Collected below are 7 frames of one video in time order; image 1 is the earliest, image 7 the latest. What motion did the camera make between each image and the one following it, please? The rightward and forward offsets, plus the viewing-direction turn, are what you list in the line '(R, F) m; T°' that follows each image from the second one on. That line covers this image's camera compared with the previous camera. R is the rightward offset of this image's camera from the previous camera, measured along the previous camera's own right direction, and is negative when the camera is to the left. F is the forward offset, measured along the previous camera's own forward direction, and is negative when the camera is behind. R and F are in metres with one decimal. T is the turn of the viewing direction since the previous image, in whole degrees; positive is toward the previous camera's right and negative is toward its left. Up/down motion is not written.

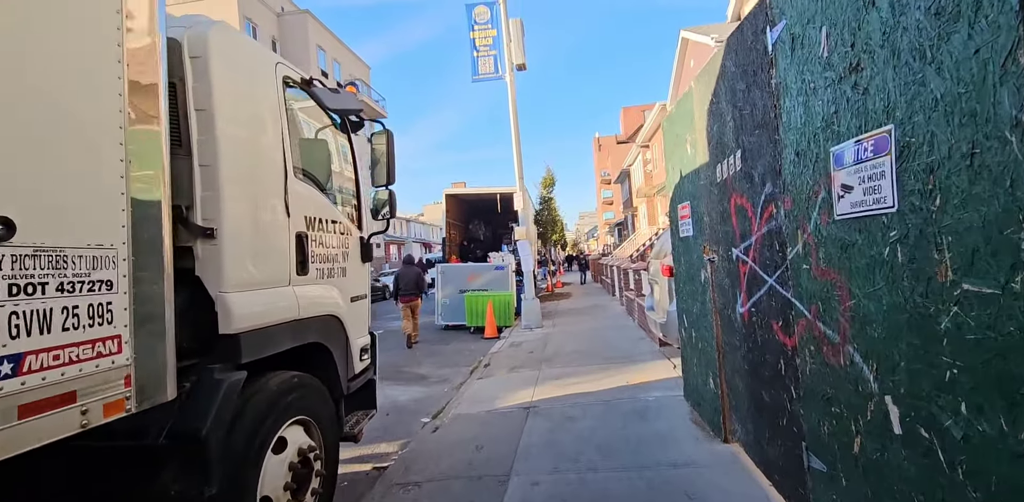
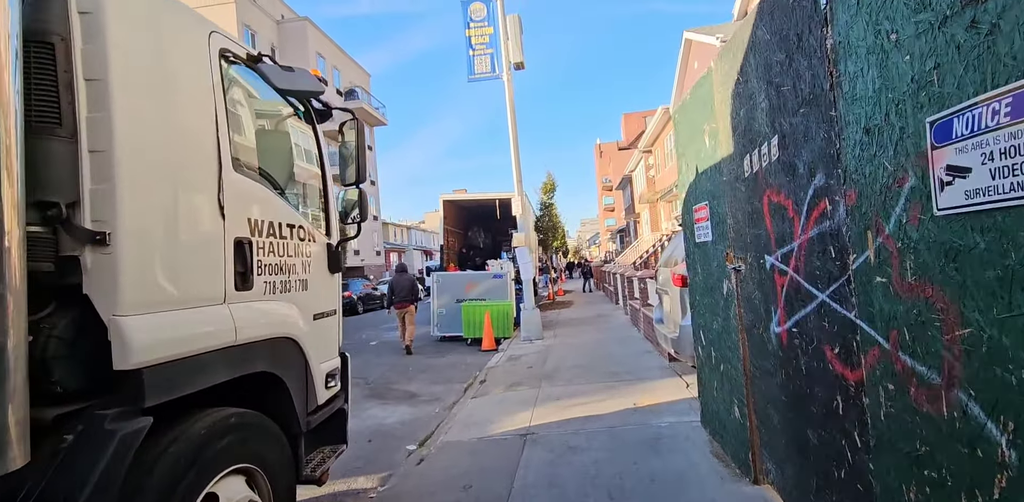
(+0.1, +0.6) m; 0°
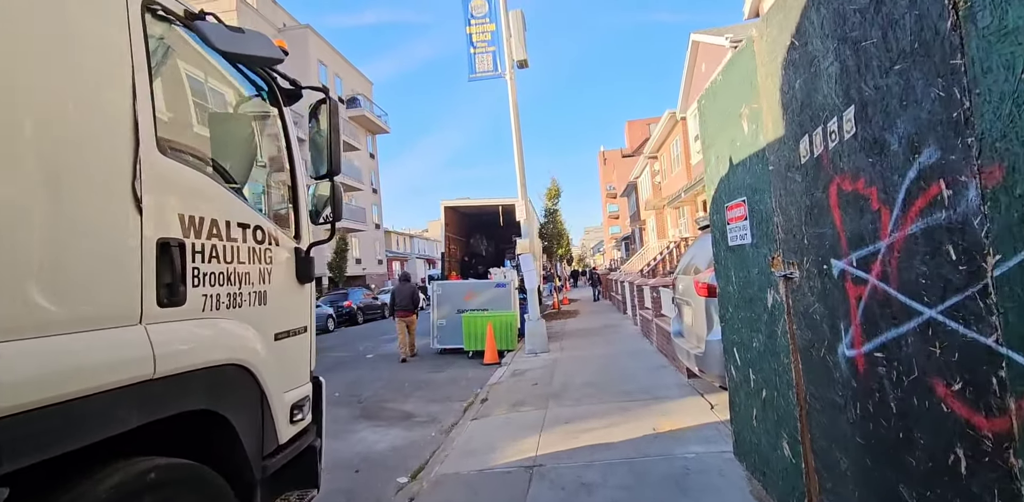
(0.0, +0.6) m; 0°
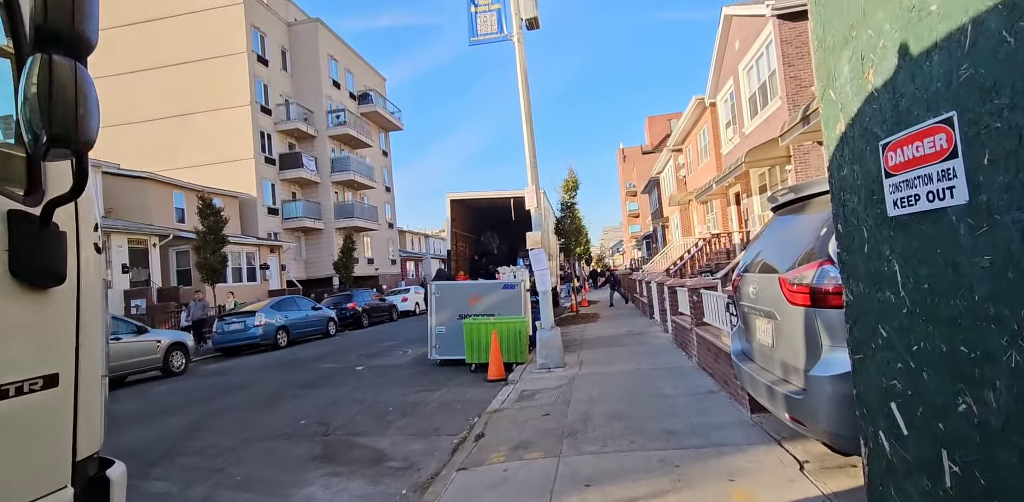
(+0.2, +1.8) m; -2°
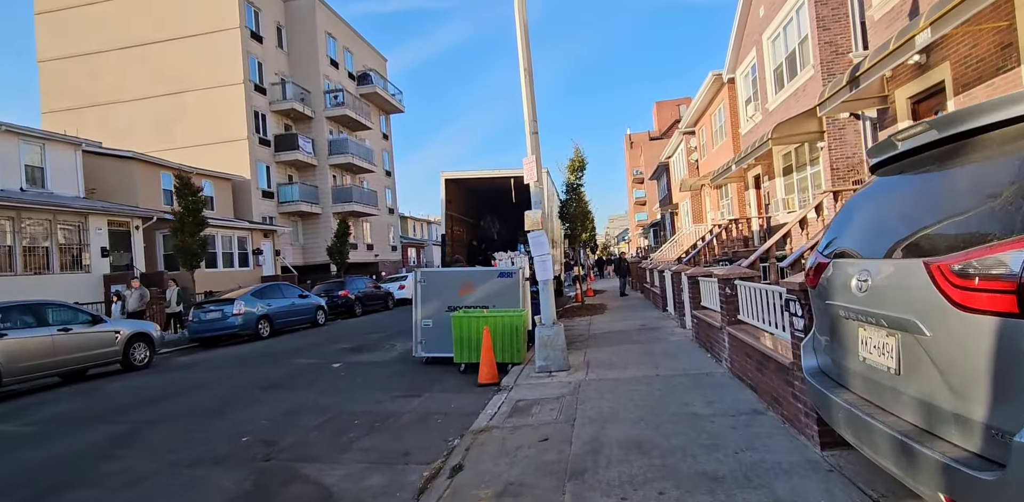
(+0.1, +1.4) m; -1°
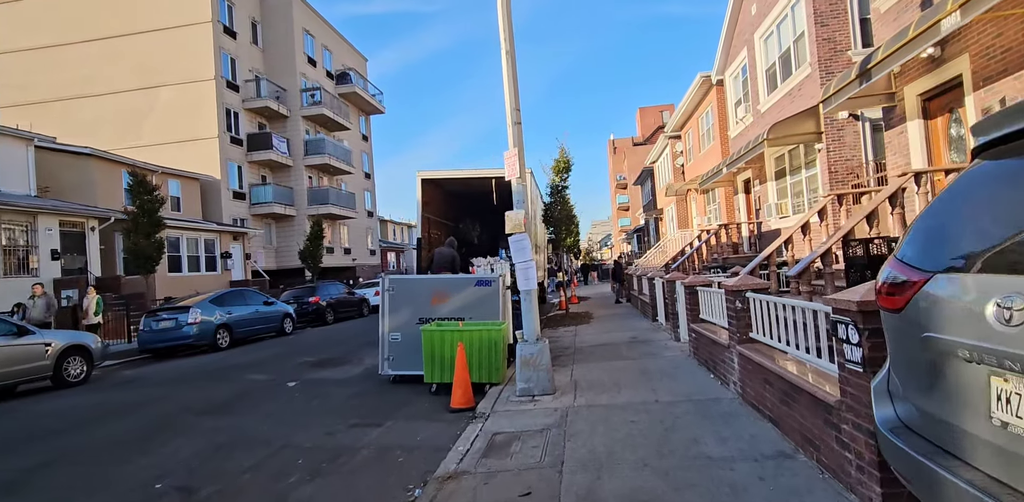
(+0.1, +1.0) m; +2°
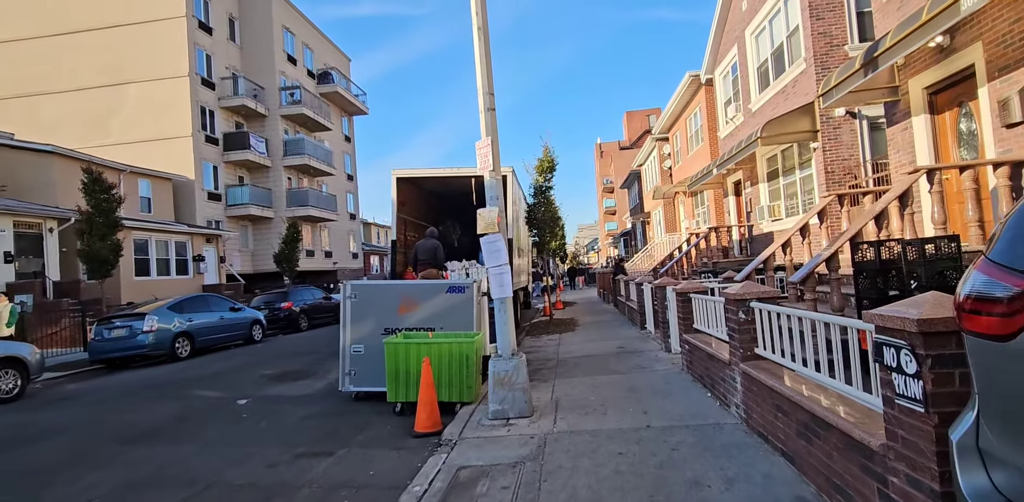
(+0.2, +0.8) m; +1°
